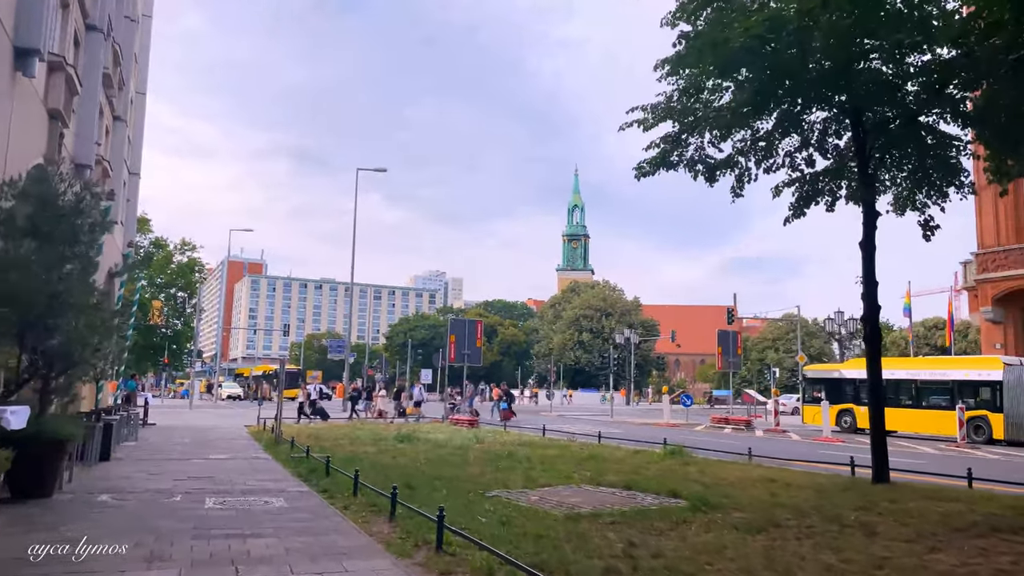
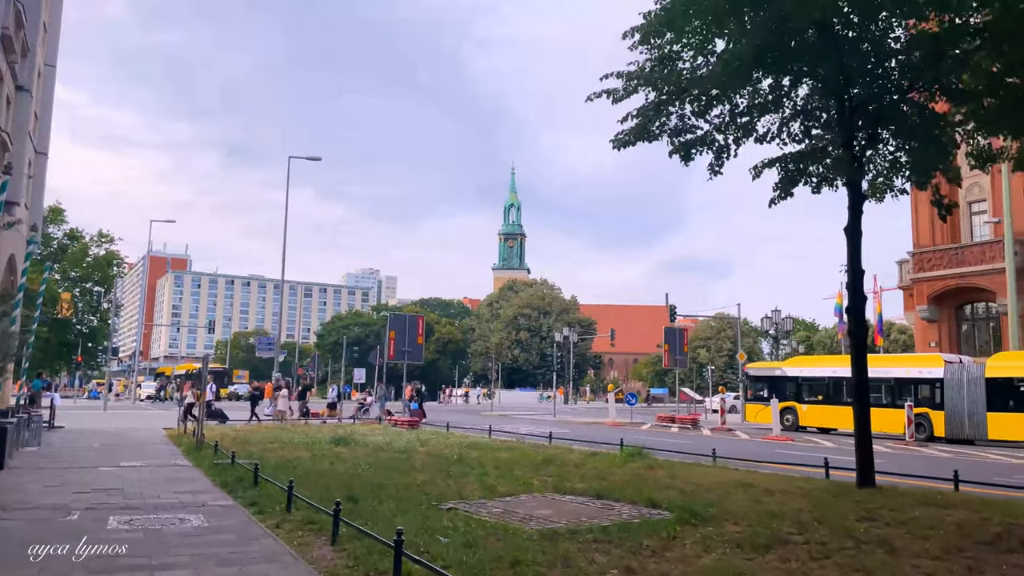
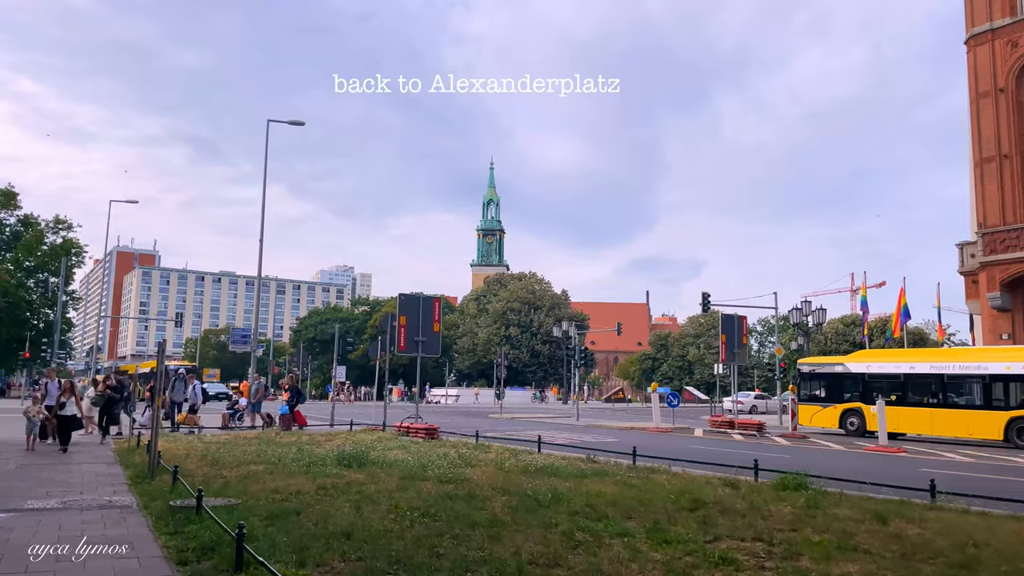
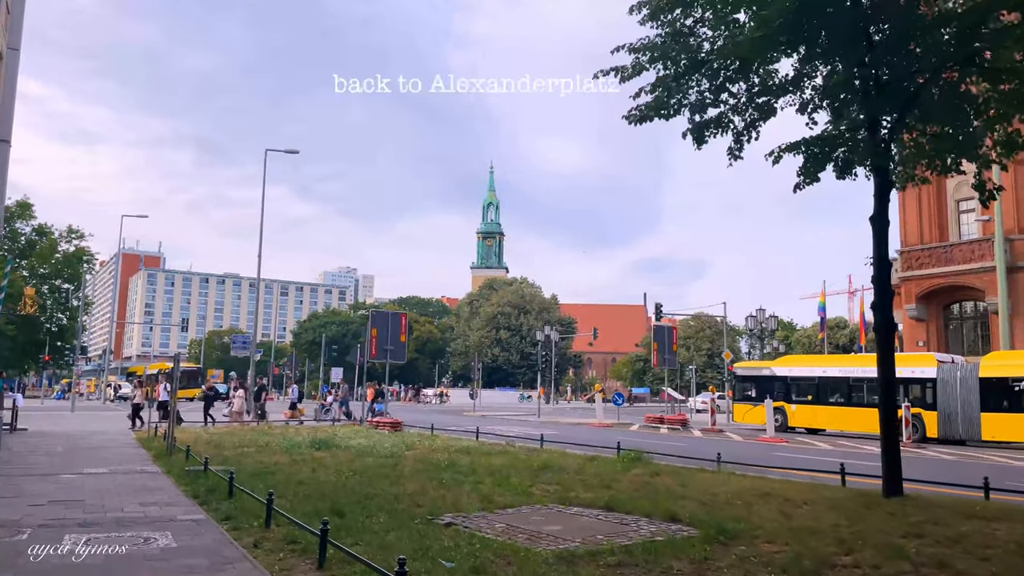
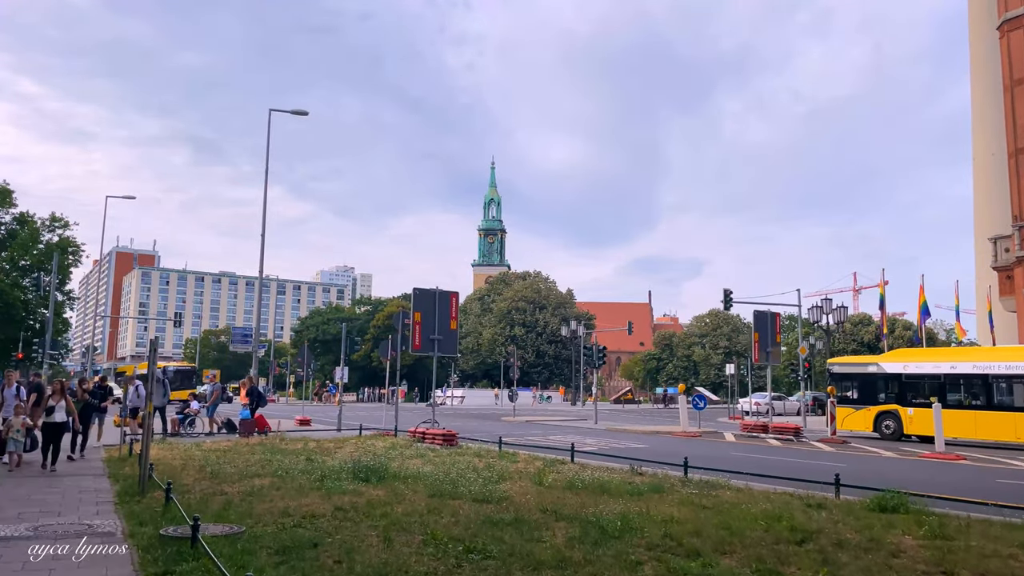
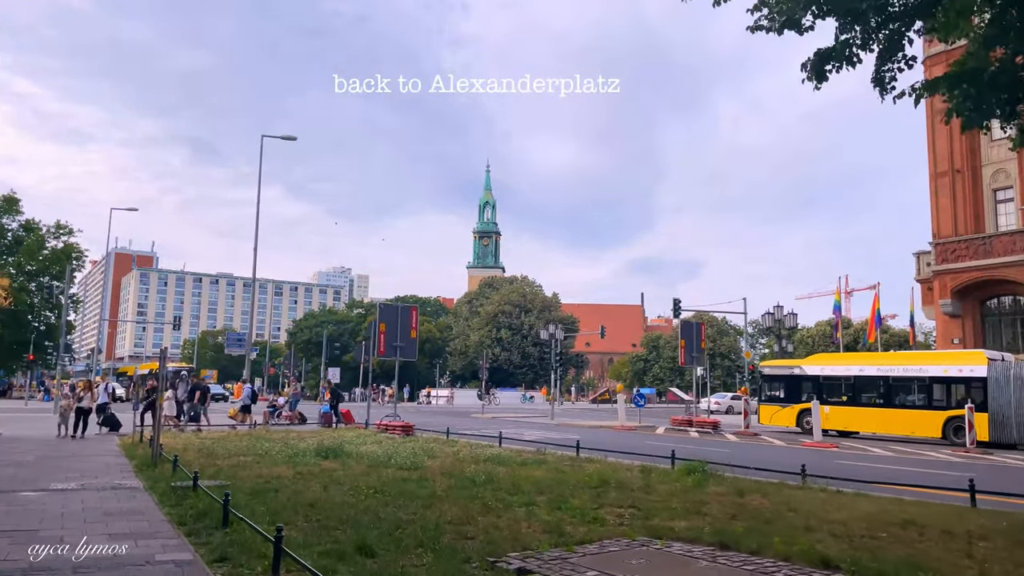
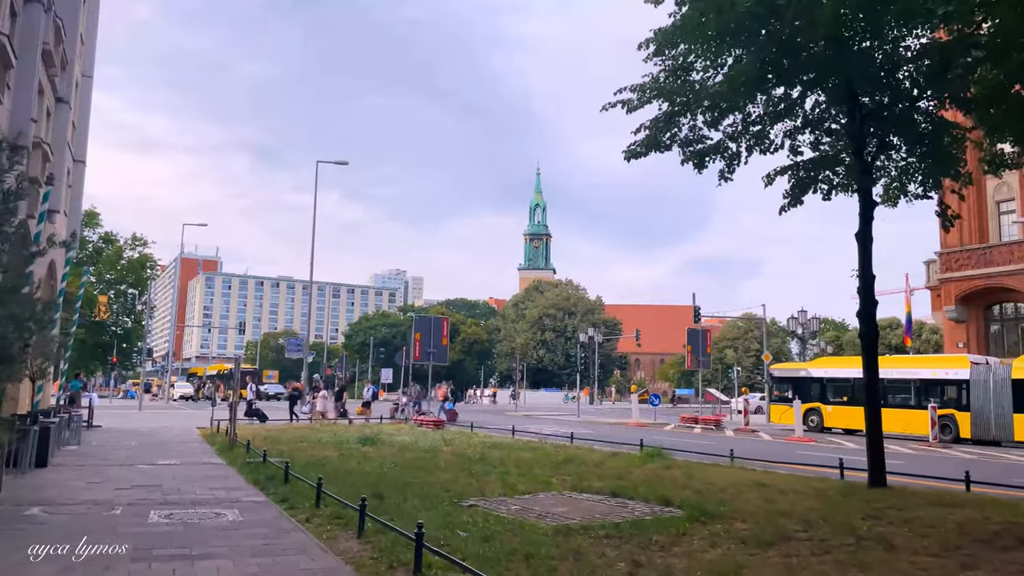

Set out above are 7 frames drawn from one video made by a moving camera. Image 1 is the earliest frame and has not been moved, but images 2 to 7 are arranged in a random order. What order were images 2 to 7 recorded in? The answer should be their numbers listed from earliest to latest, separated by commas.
7, 2, 4, 6, 3, 5
